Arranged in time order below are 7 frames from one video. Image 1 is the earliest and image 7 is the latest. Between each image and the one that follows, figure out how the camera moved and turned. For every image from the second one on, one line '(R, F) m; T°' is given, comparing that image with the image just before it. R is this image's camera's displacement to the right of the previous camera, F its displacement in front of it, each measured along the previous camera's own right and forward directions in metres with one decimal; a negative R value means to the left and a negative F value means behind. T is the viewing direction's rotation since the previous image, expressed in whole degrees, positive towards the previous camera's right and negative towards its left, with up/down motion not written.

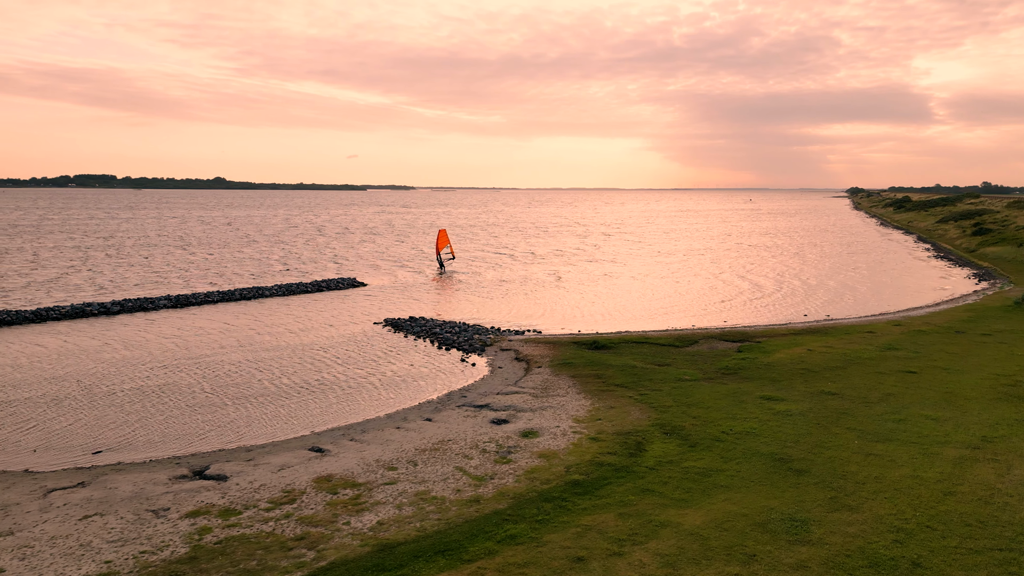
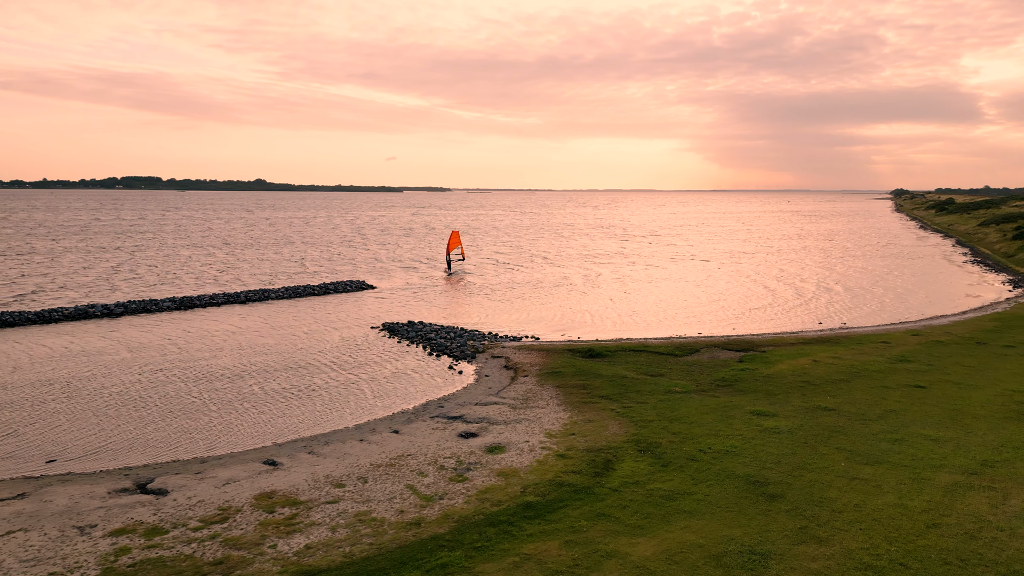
(+1.3, +0.7) m; -3°
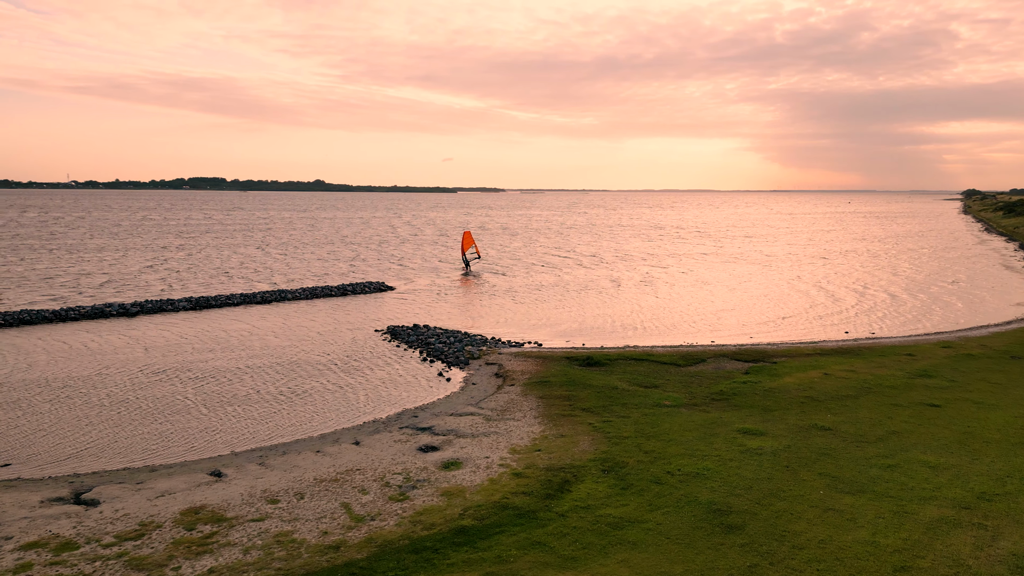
(+1.7, +0.8) m; -4°
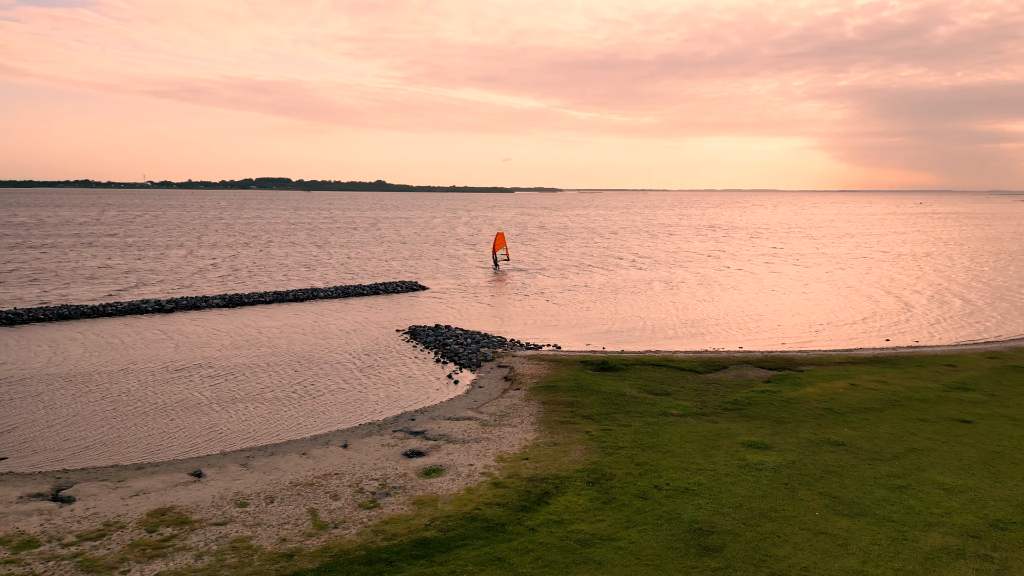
(+1.2, +0.5) m; -4°
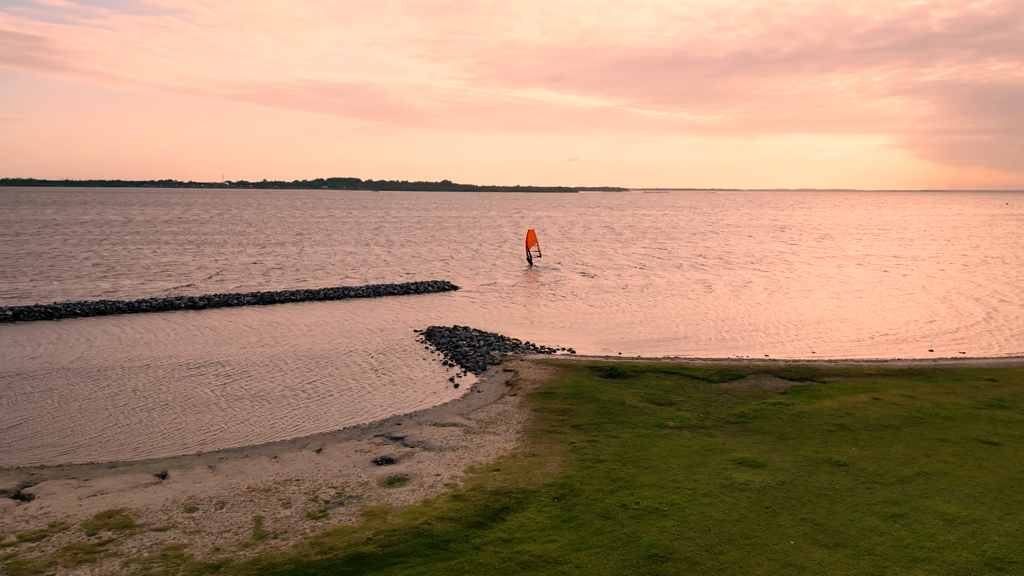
(+1.6, +0.6) m; -5°
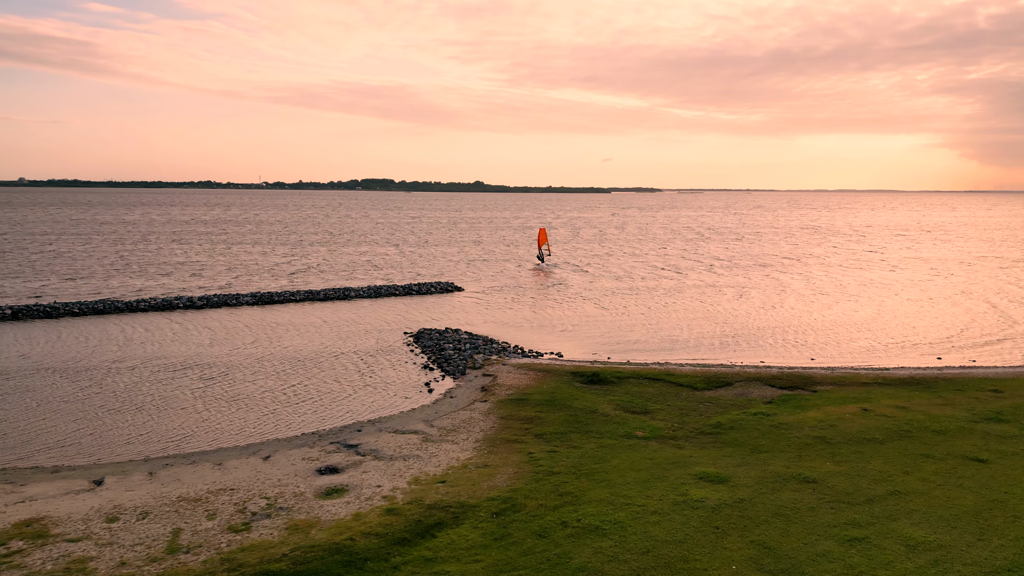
(+1.4, +0.6) m; -2°
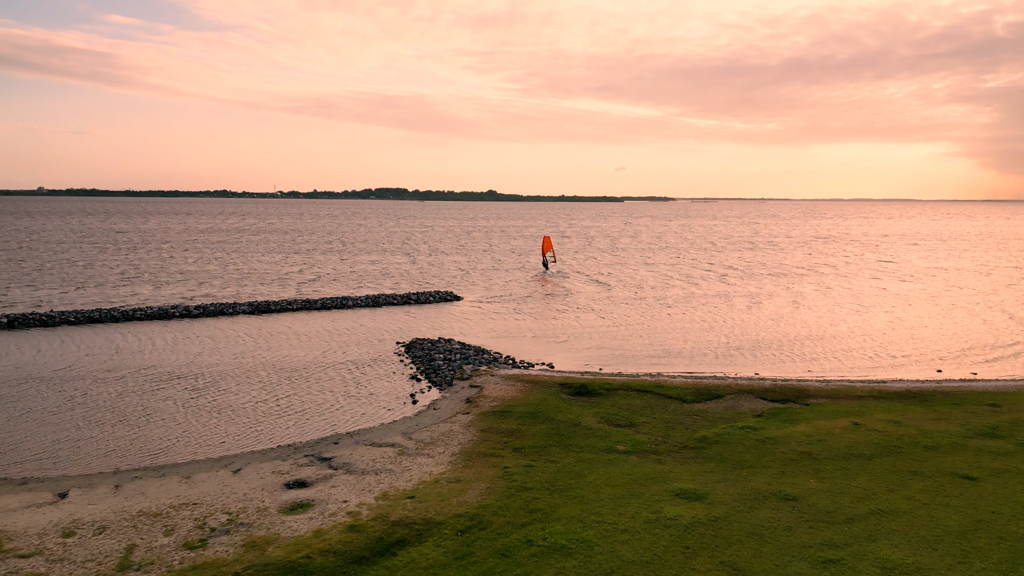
(+0.7, +0.3) m; -1°
